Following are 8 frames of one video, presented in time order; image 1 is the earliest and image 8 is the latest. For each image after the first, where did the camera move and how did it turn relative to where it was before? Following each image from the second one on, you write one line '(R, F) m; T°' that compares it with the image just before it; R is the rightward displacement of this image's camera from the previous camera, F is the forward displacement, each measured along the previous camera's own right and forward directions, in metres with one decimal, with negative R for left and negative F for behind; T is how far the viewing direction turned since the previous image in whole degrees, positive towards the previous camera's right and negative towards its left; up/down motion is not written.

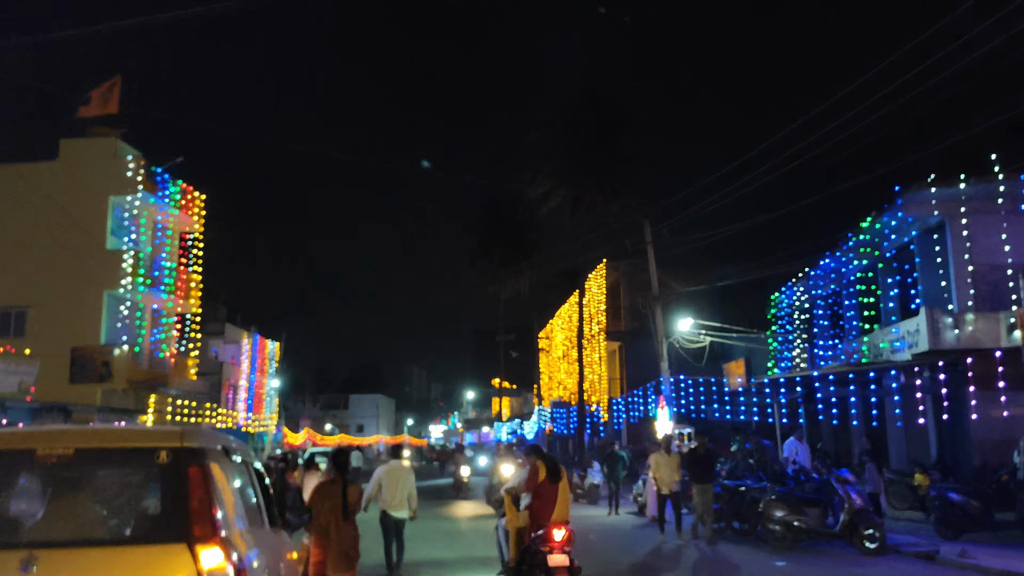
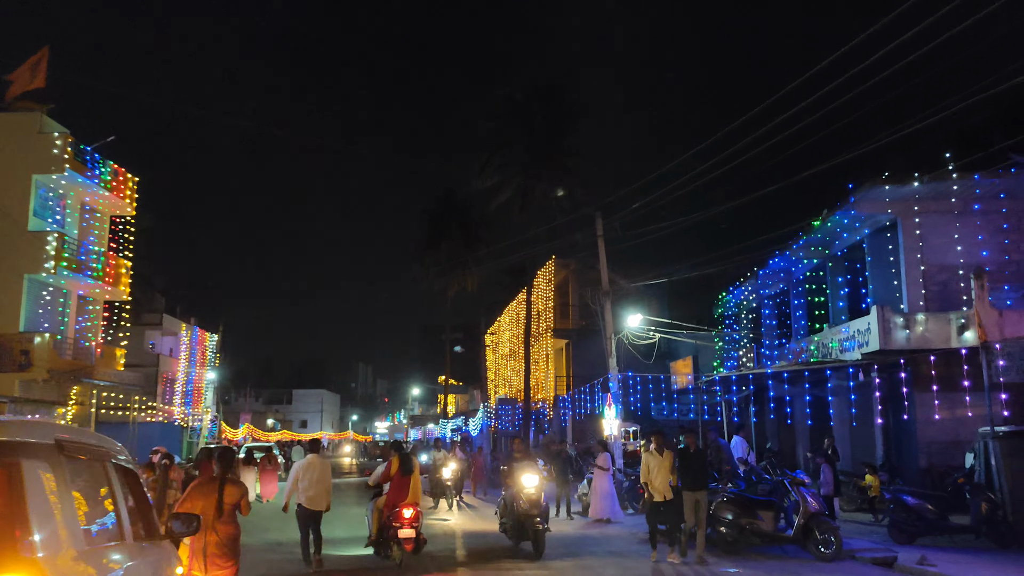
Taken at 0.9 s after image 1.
(+0.1, +0.7) m; +3°
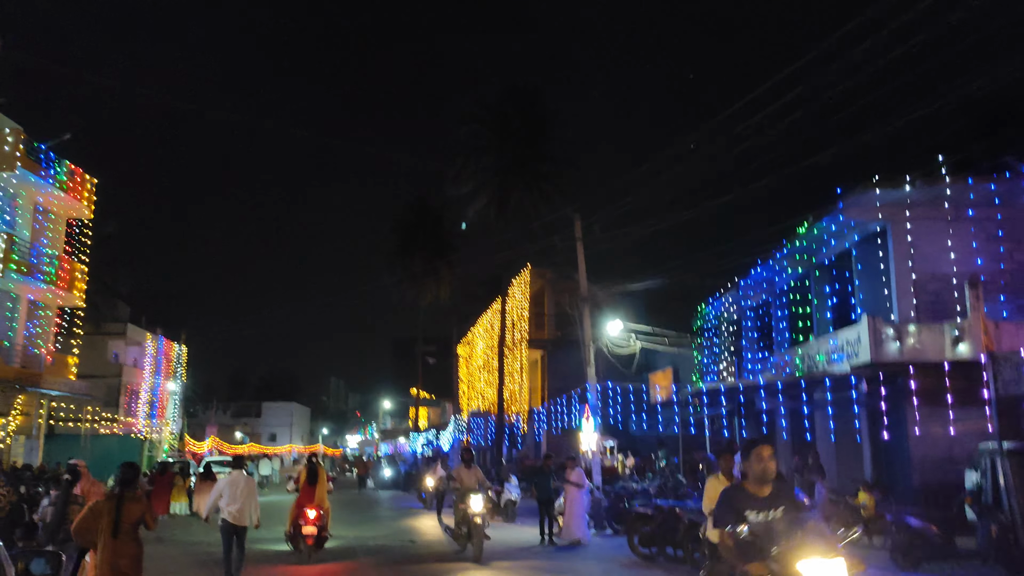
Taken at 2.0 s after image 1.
(0.0, +1.0) m; +2°
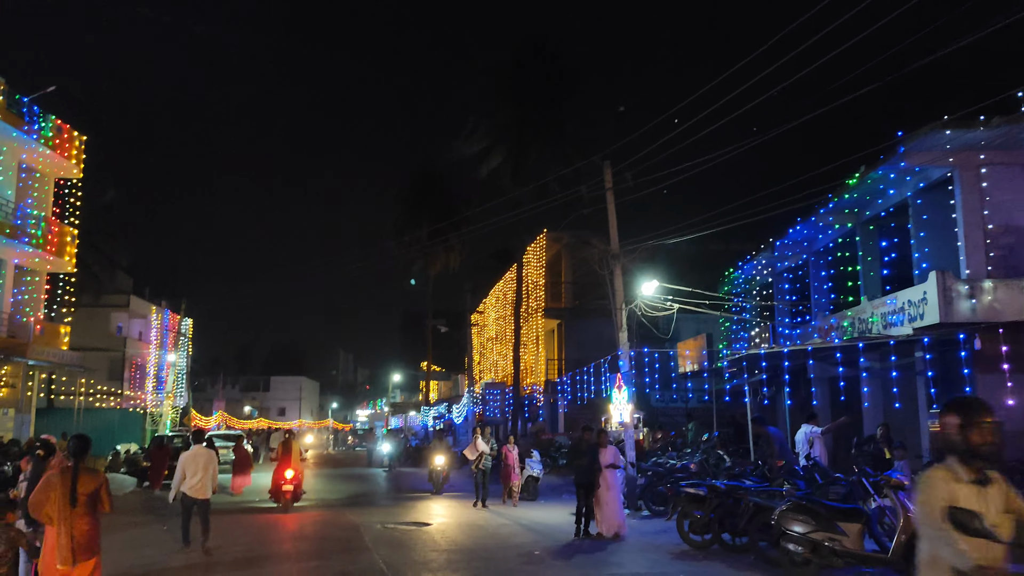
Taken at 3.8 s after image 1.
(-0.3, +1.7) m; -1°
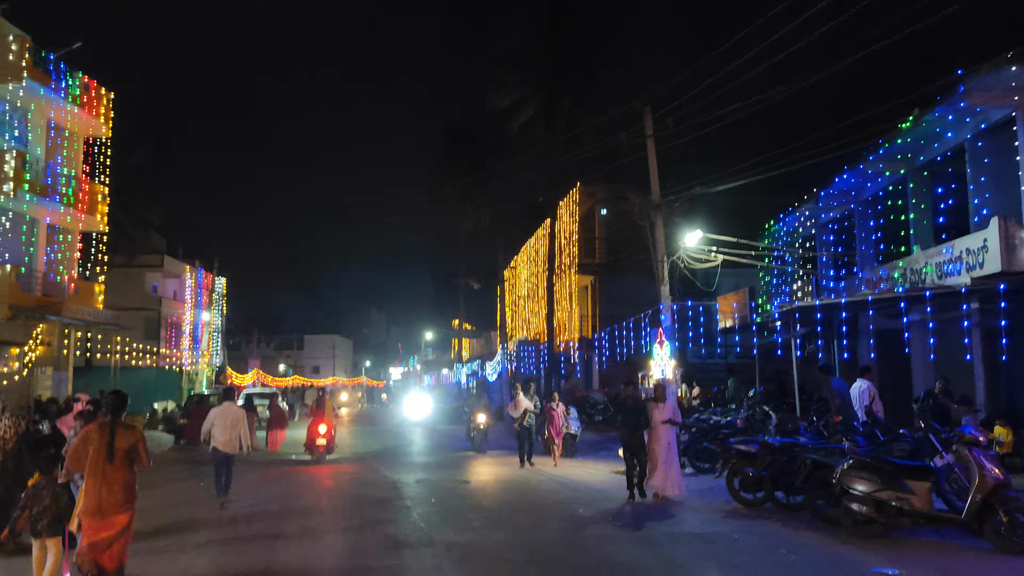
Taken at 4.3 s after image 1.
(-0.1, +0.5) m; -2°
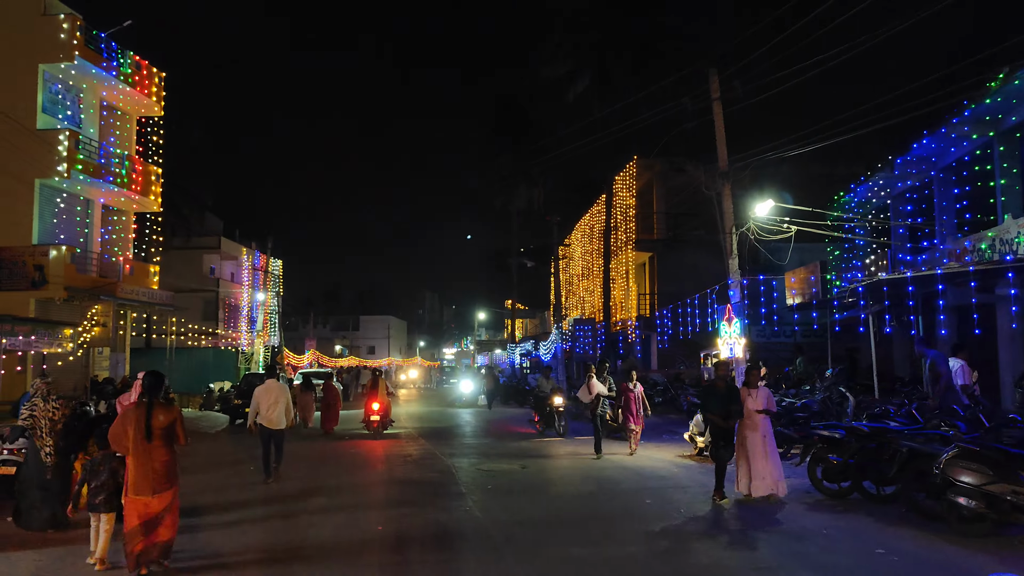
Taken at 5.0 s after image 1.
(-0.1, +0.7) m; -4°
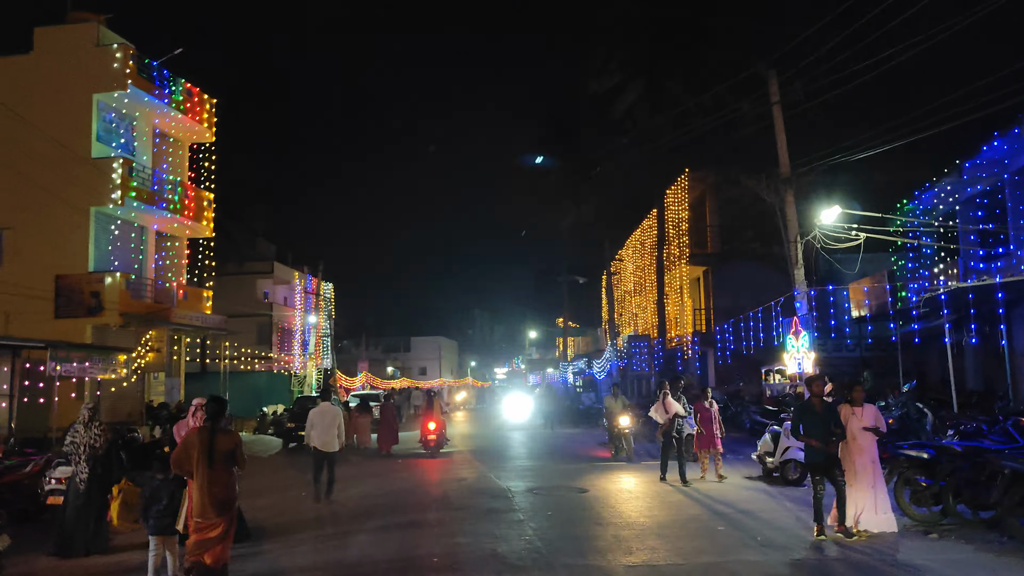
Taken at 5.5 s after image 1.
(-0.1, +0.4) m; -3°
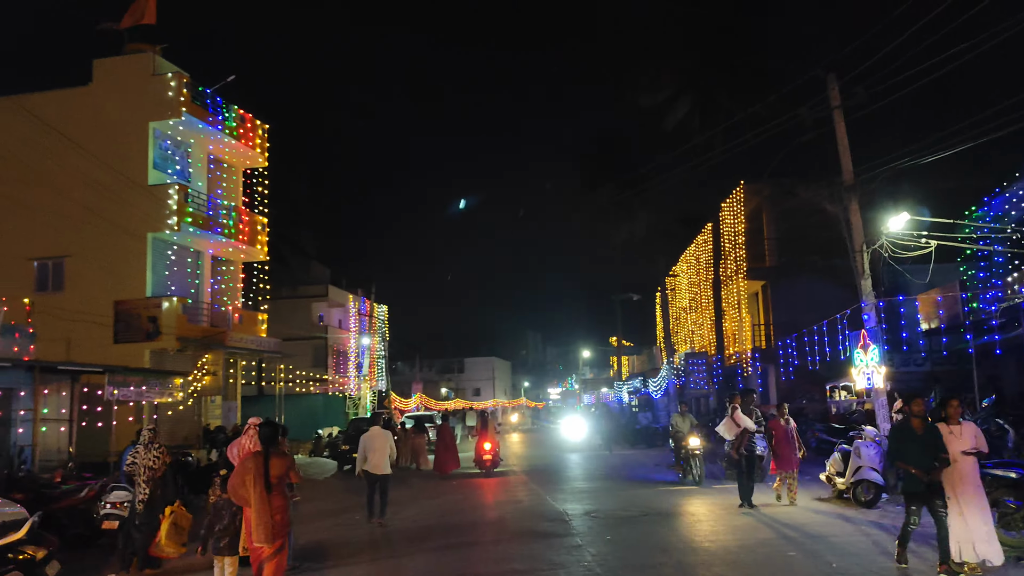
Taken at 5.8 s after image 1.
(0.0, +0.3) m; -3°
